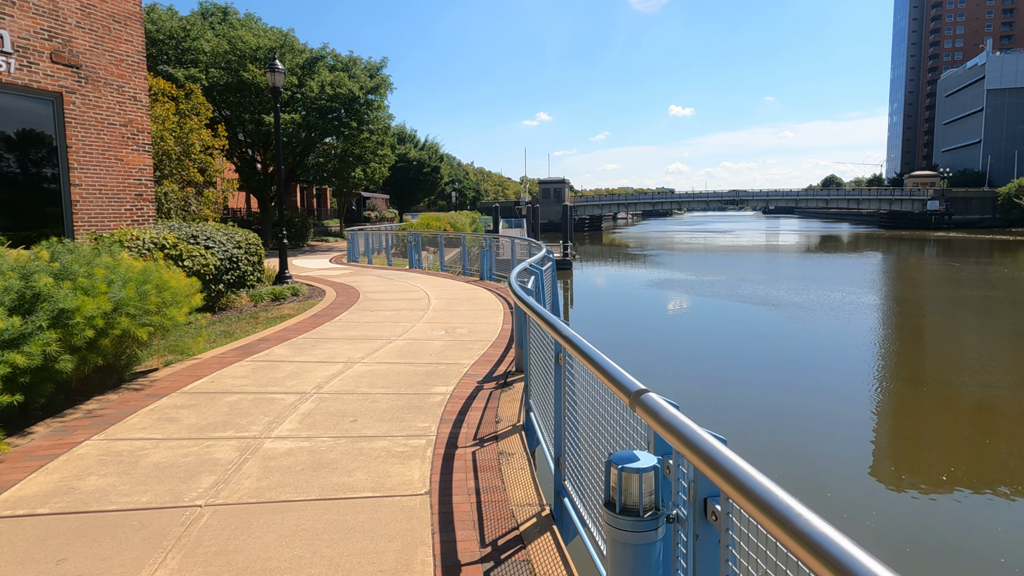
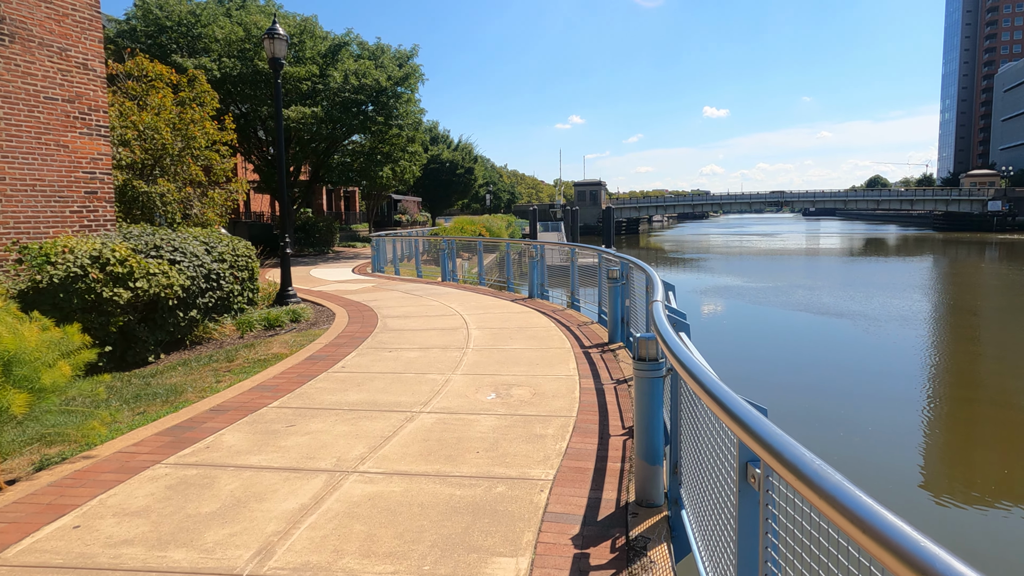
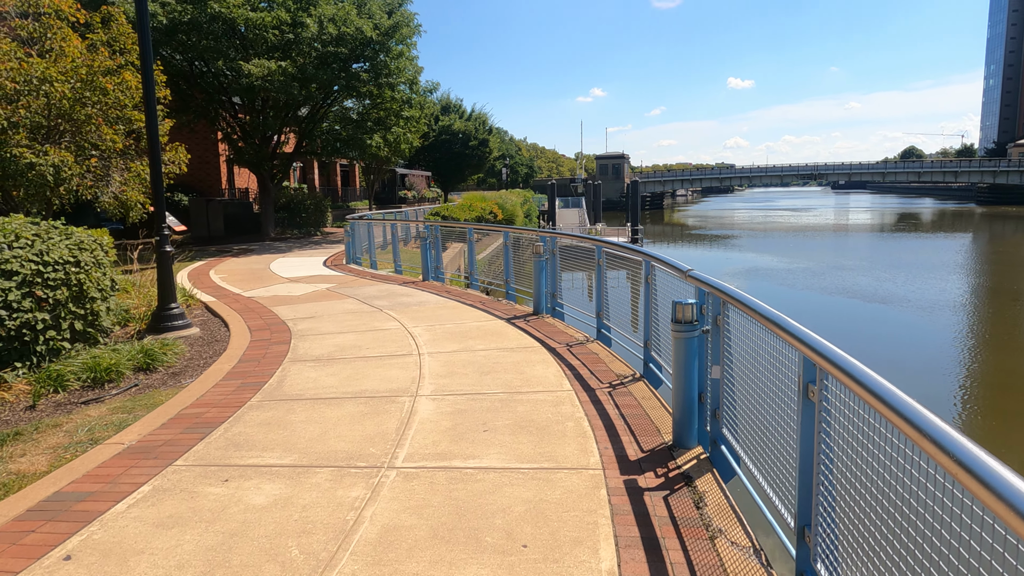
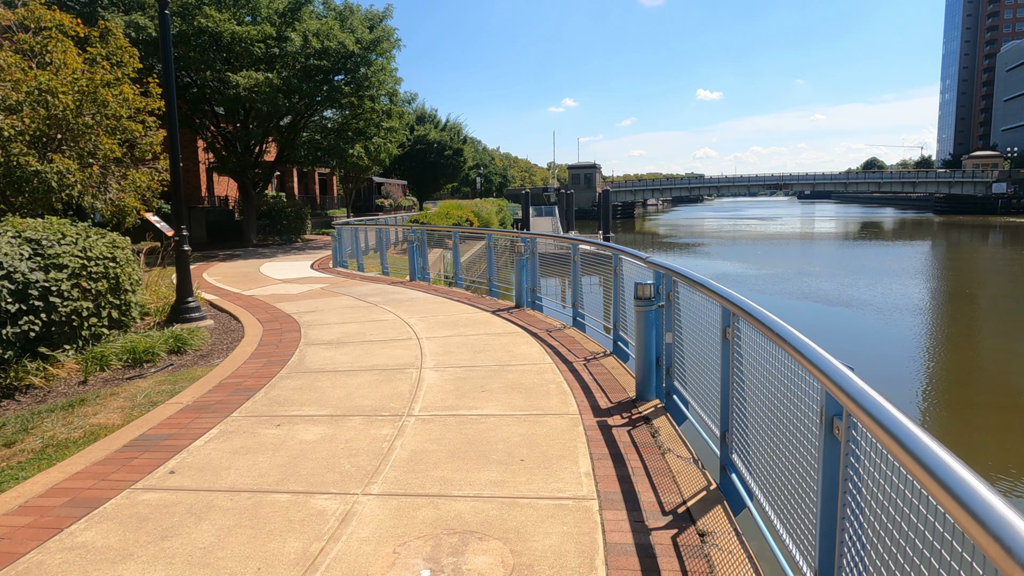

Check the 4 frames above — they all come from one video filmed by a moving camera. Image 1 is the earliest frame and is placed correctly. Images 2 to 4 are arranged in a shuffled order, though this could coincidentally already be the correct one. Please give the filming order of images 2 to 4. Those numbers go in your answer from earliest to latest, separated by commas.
2, 4, 3
